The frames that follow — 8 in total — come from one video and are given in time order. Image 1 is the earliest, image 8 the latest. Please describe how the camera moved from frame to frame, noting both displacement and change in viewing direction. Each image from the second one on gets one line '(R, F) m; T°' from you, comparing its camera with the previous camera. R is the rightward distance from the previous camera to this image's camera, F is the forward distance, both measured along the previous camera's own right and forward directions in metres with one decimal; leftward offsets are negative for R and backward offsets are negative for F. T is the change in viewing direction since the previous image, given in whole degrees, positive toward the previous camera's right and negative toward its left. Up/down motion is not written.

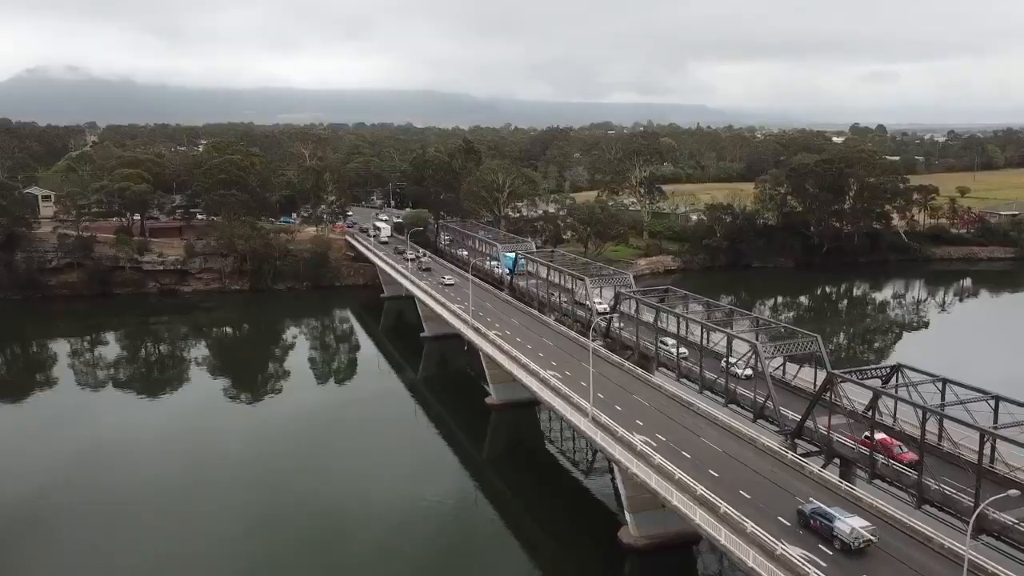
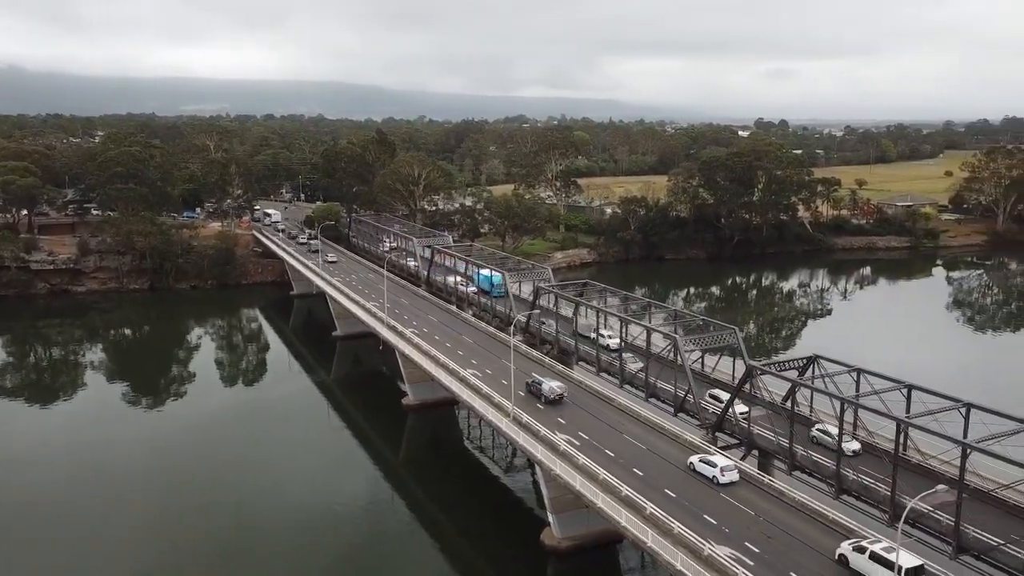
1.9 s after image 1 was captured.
(0.0, +0.7) m; +6°
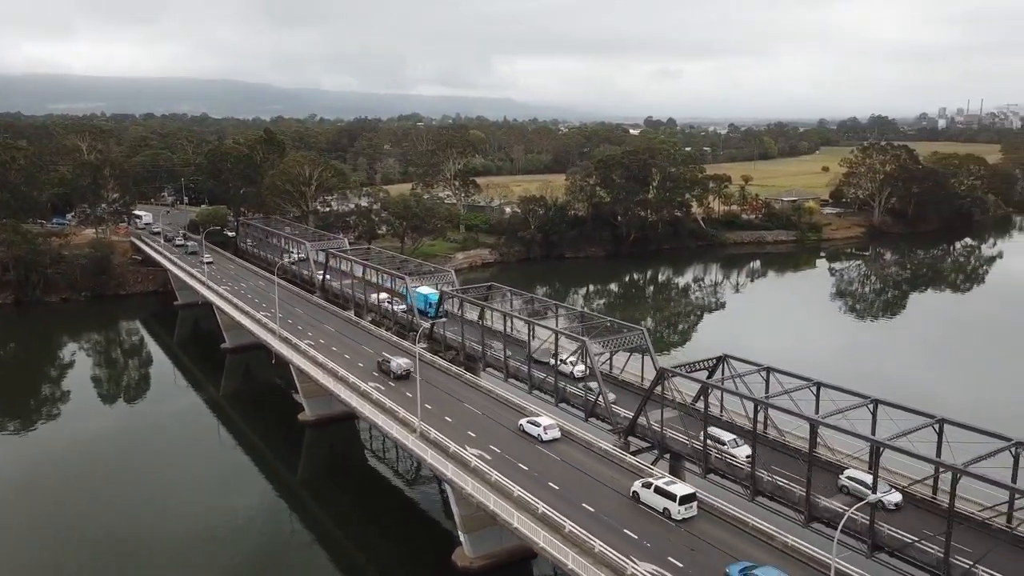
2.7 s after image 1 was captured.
(-0.1, +0.9) m; +7°
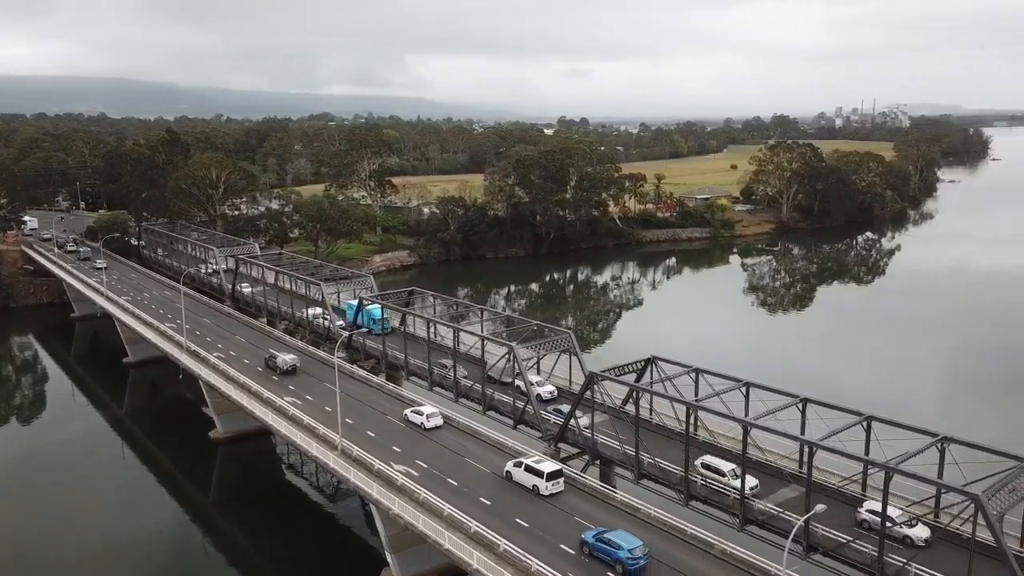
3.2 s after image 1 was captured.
(-0.1, +0.7) m; +6°
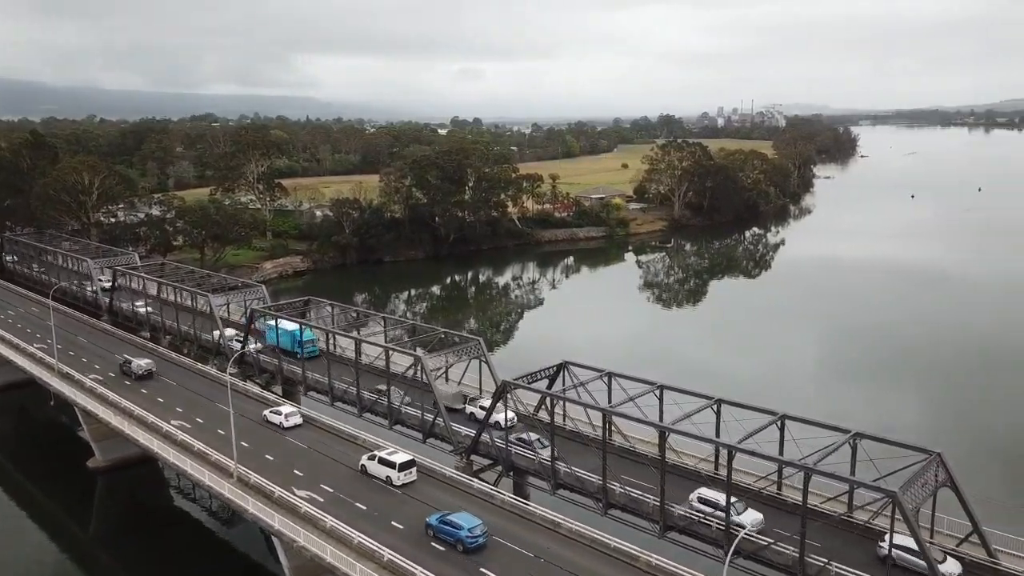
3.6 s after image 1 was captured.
(-0.2, +0.7) m; +7°
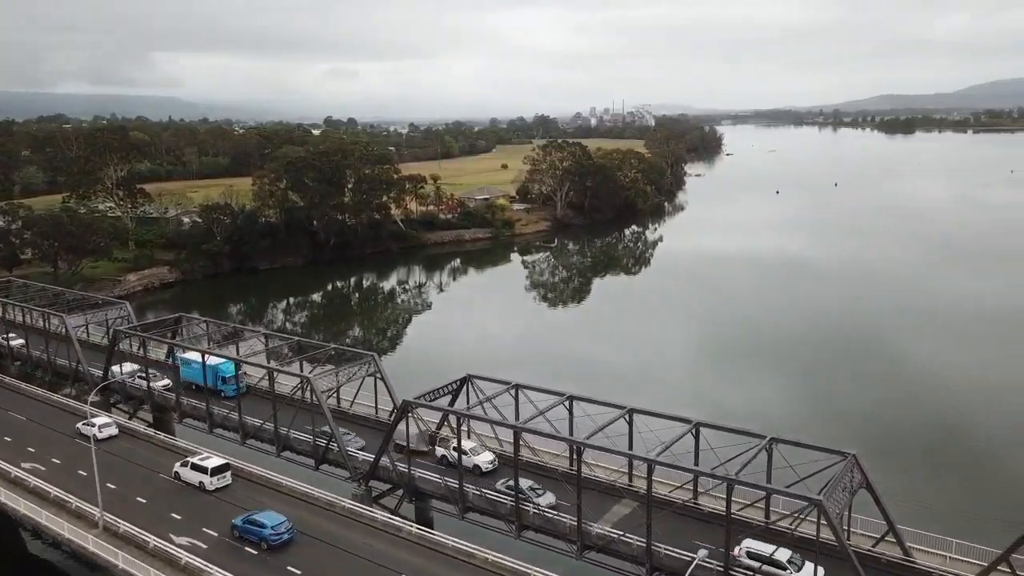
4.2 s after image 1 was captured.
(-0.3, +1.0) m; +8°
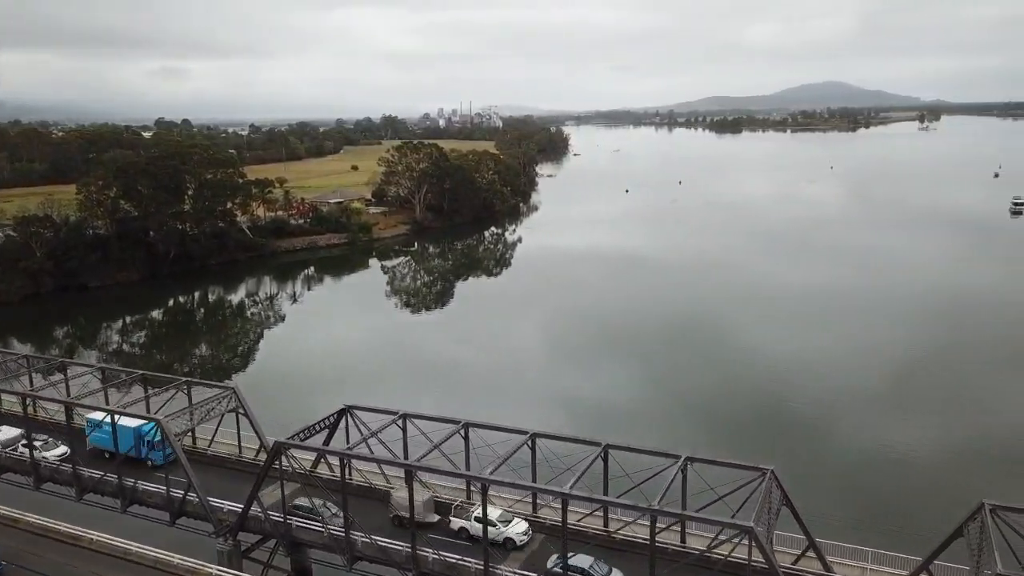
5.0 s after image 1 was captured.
(-0.5, +1.5) m; +10°
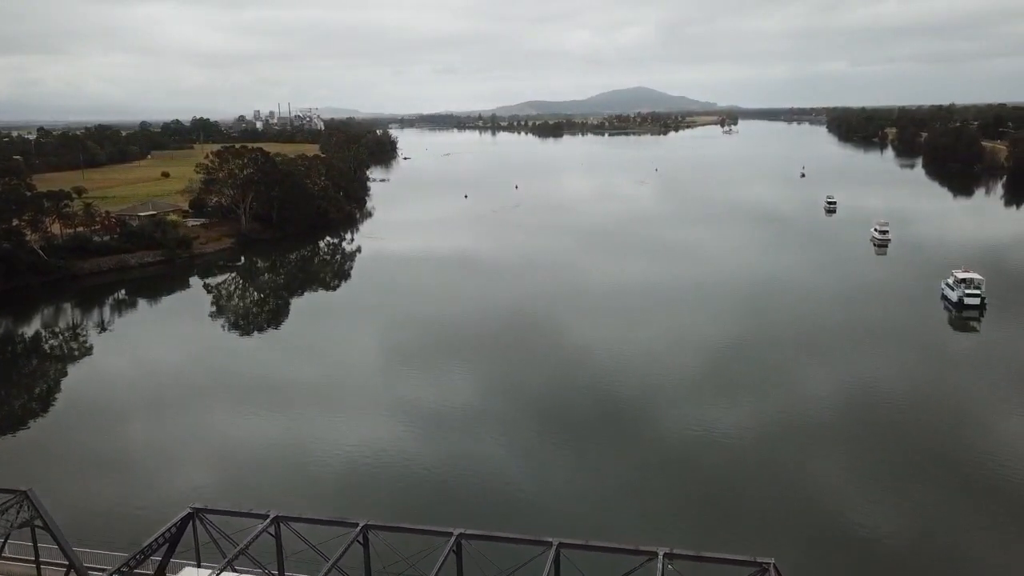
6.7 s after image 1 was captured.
(-1.0, +3.4) m; +12°
